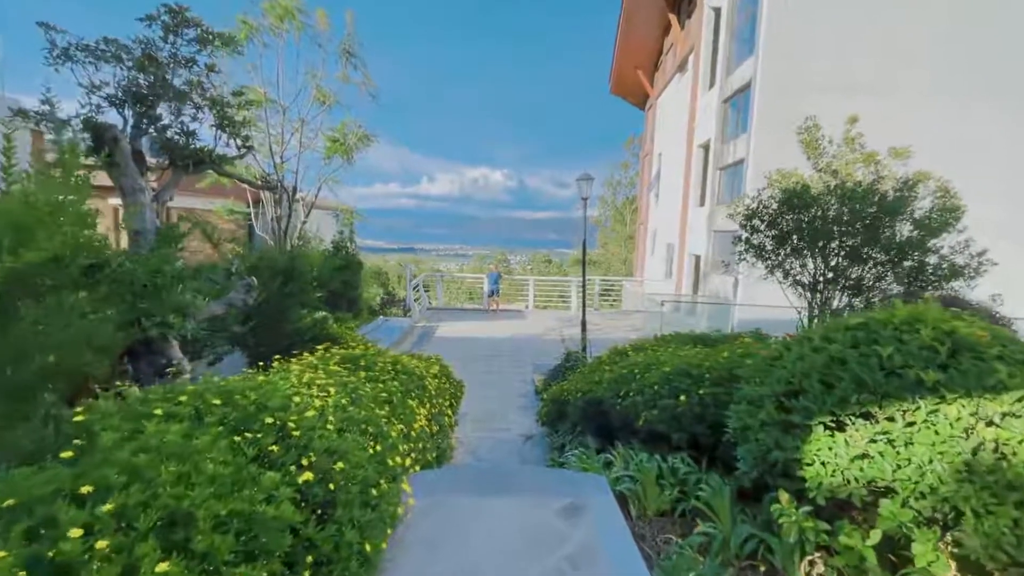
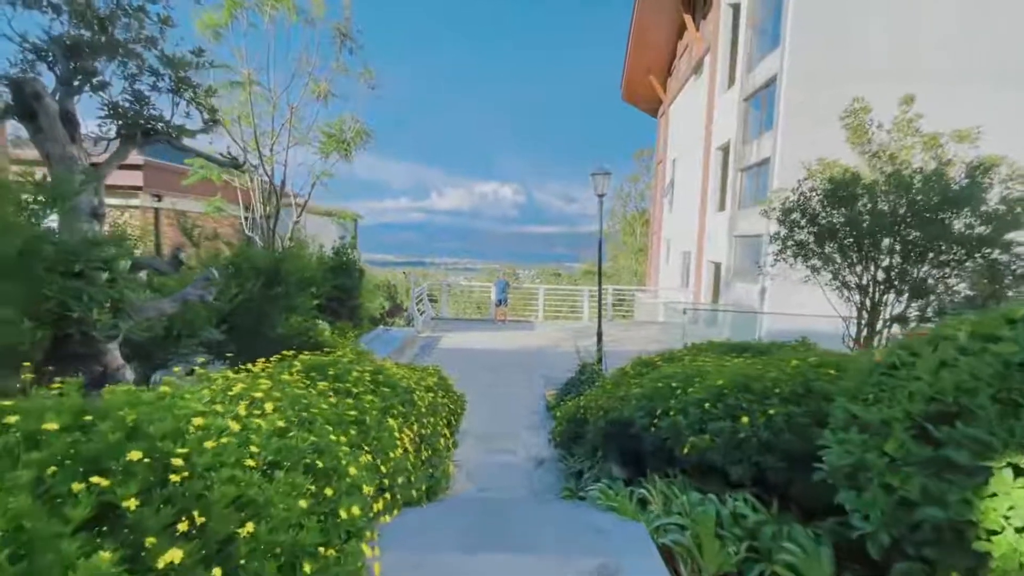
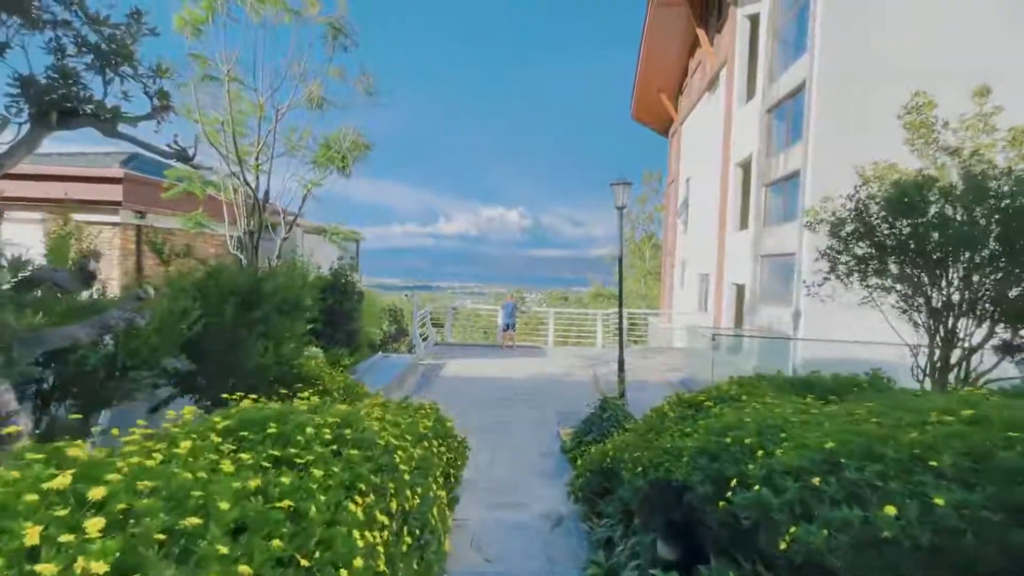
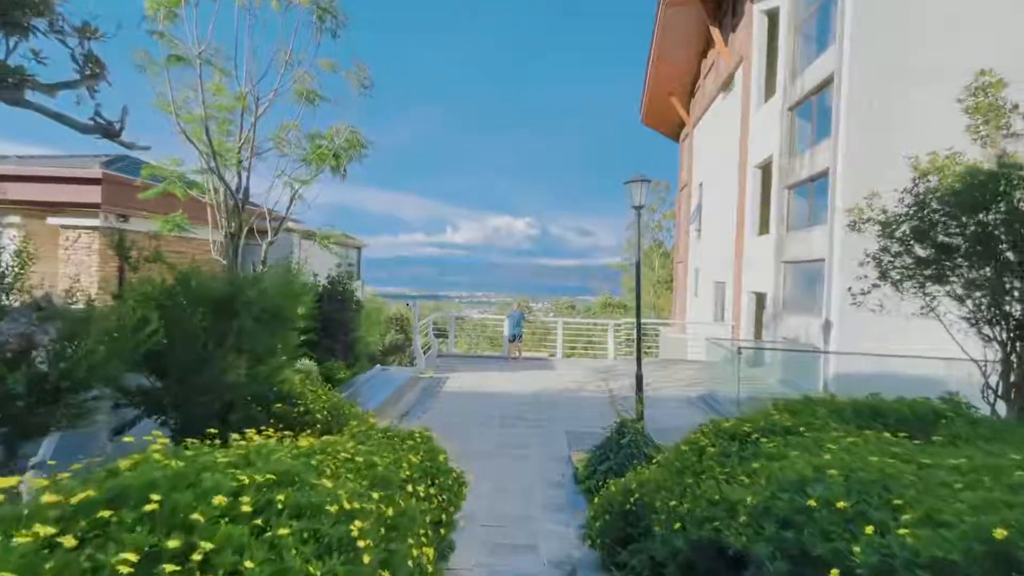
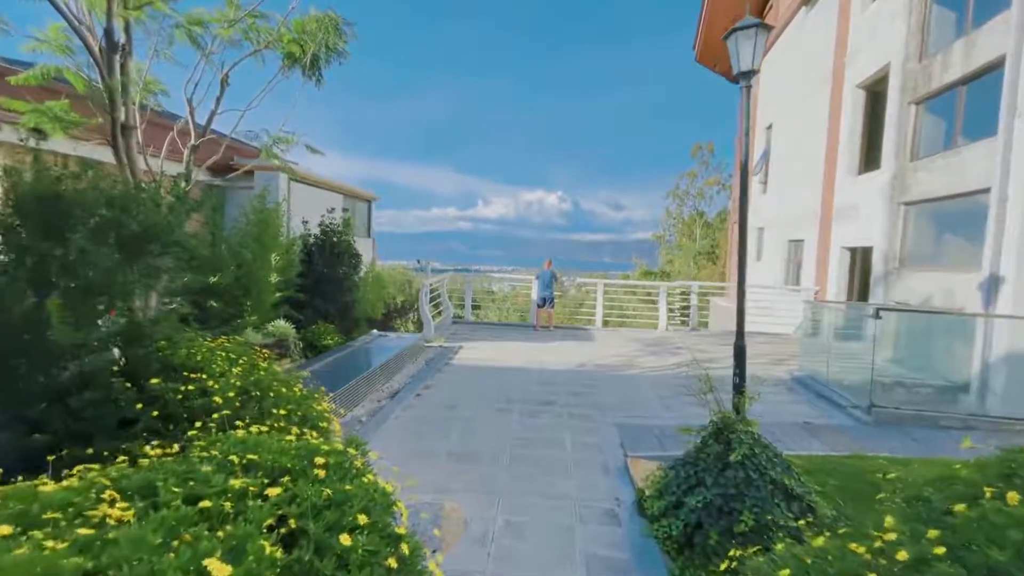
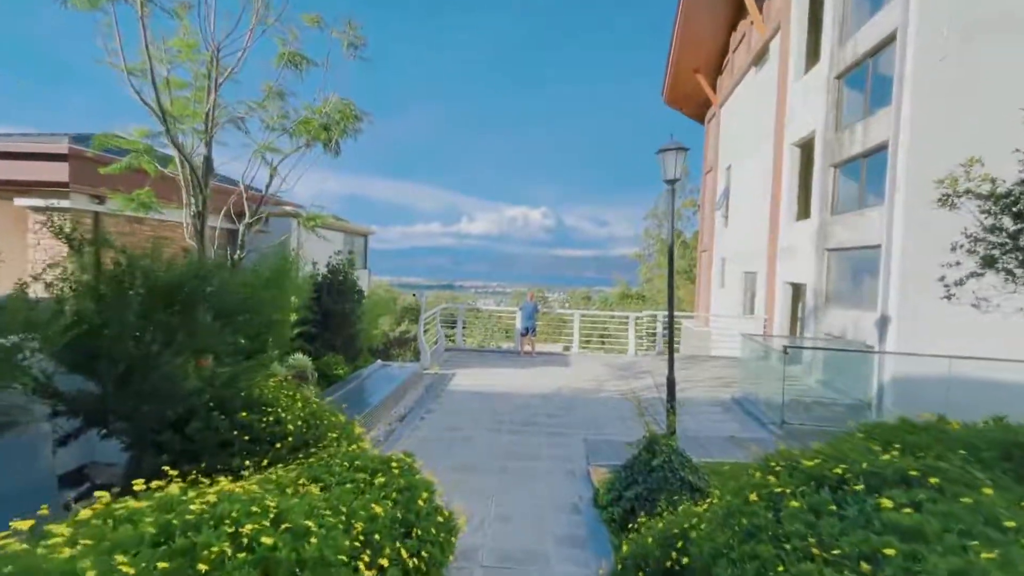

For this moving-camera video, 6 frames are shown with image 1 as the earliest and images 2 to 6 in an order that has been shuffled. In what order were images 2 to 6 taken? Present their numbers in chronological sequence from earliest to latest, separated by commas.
2, 3, 4, 6, 5
